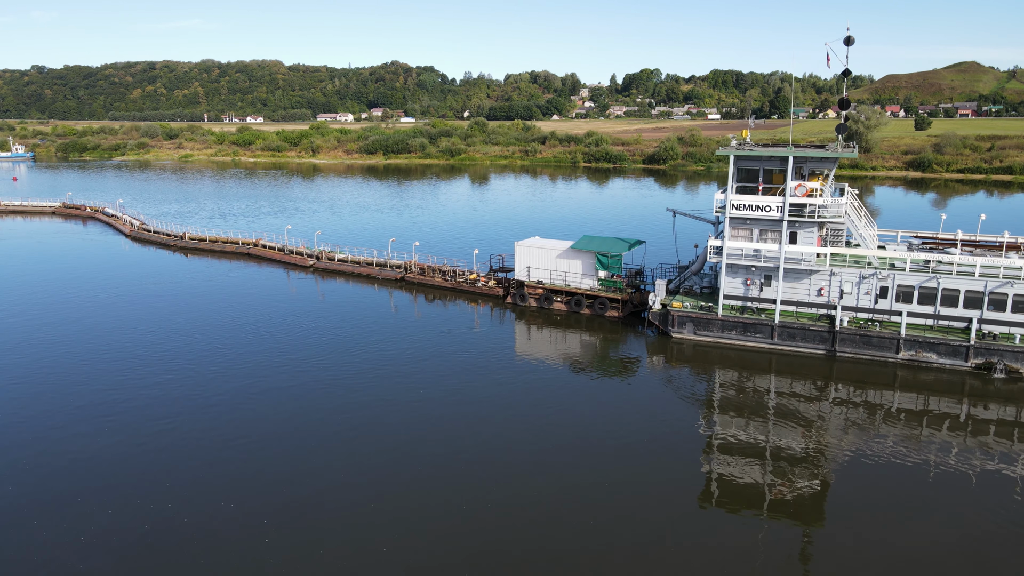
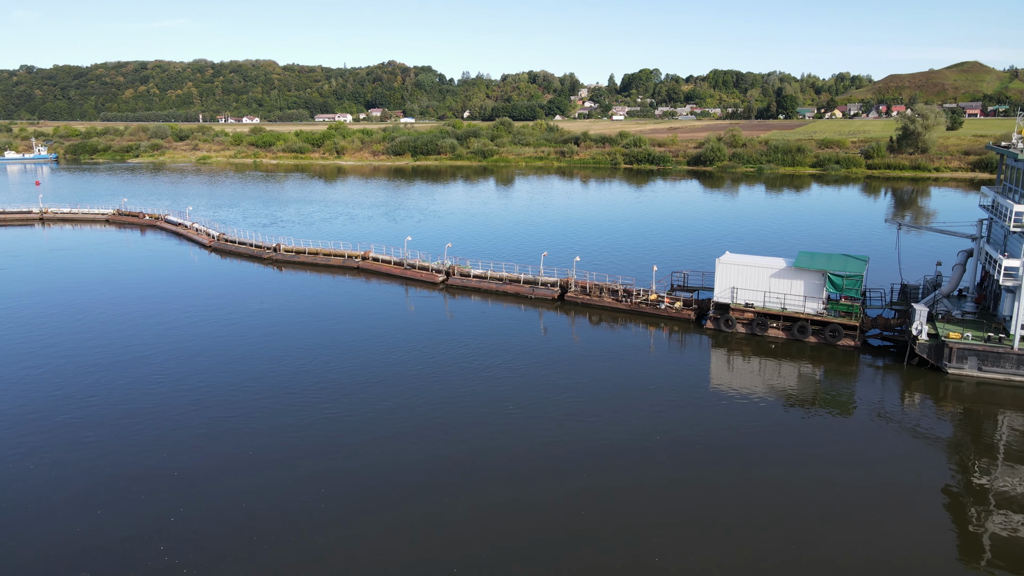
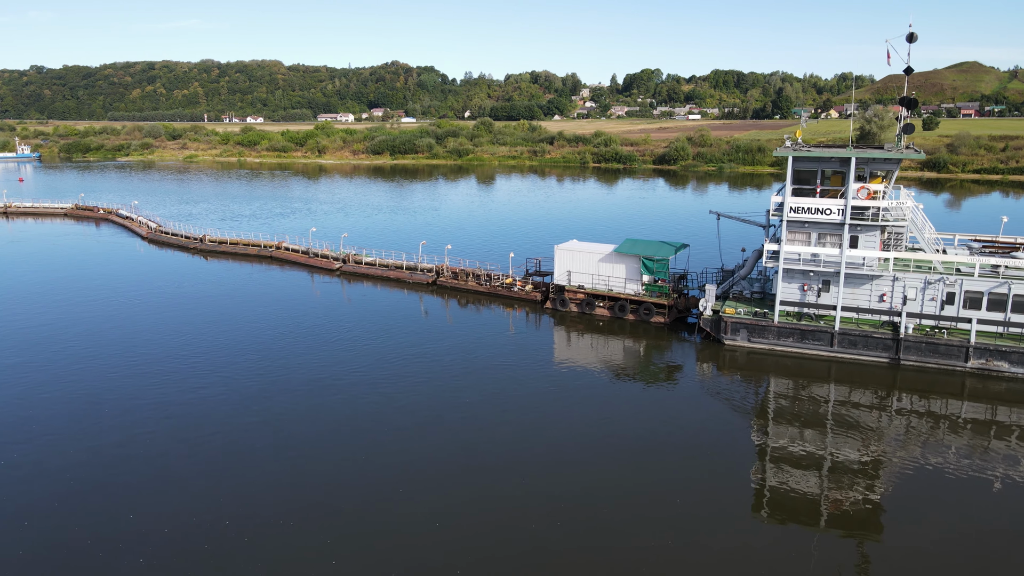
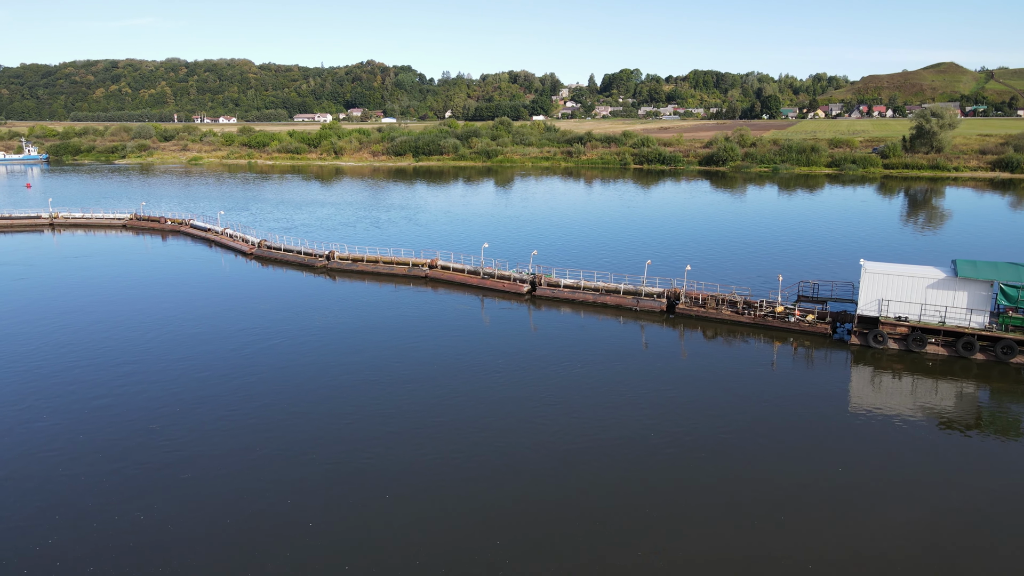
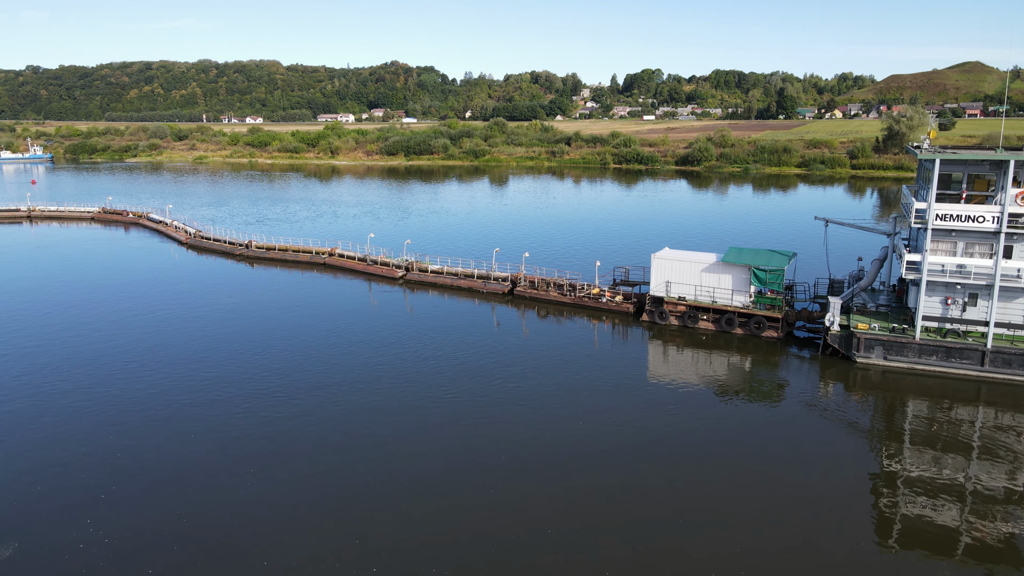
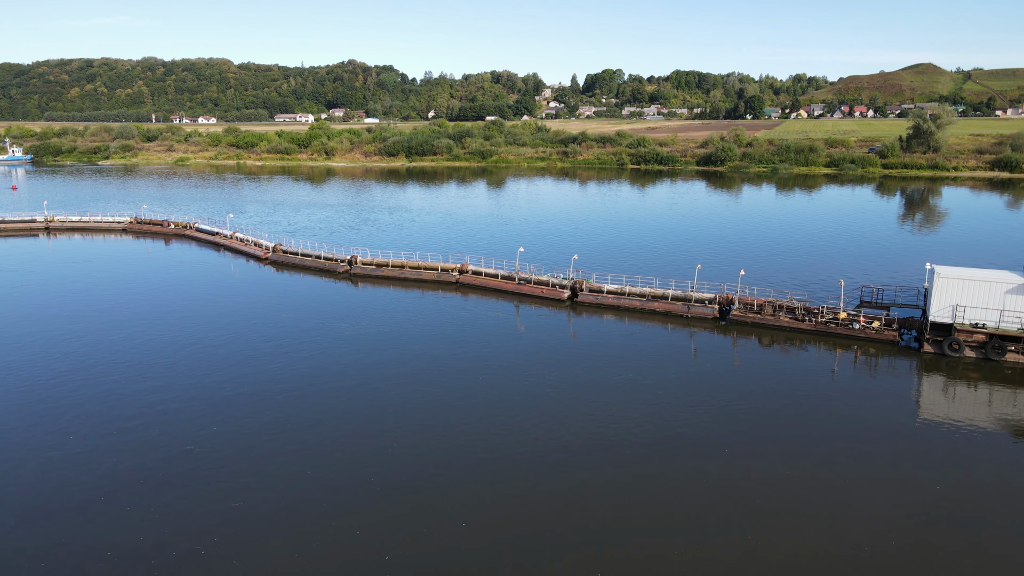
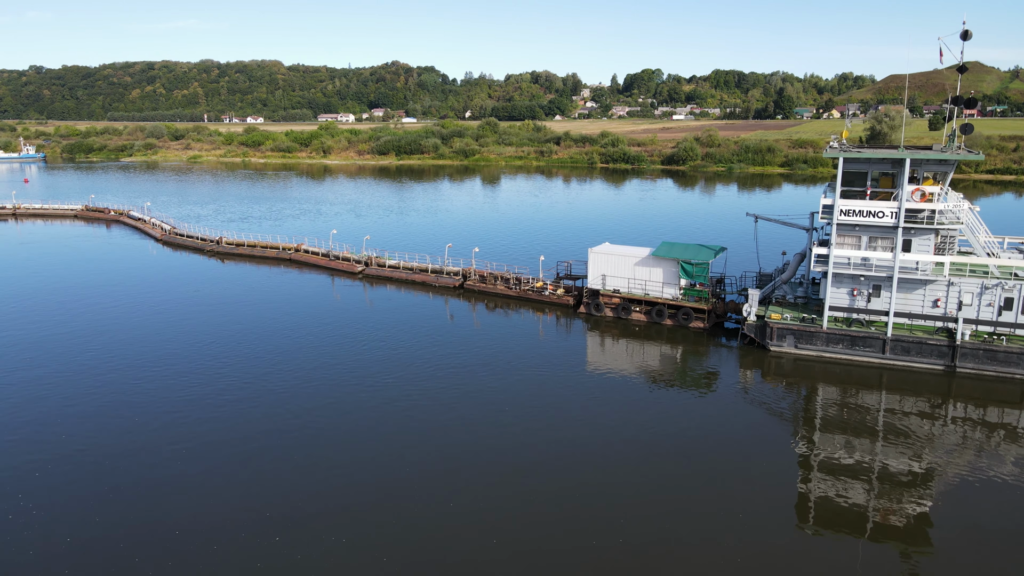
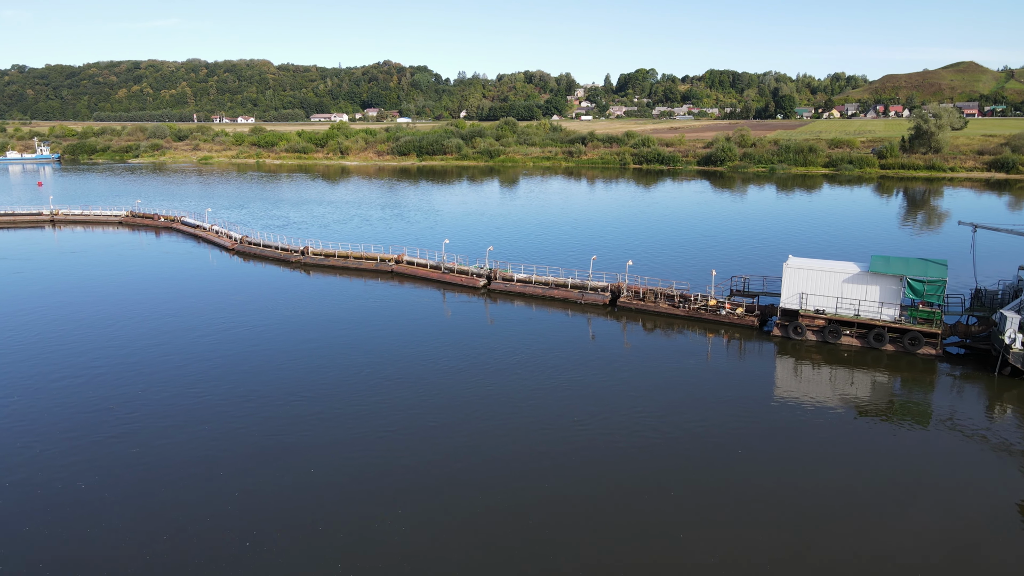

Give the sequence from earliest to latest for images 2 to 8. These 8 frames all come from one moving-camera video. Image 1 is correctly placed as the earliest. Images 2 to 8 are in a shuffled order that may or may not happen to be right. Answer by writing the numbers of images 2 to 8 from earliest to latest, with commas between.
3, 7, 5, 2, 8, 4, 6
